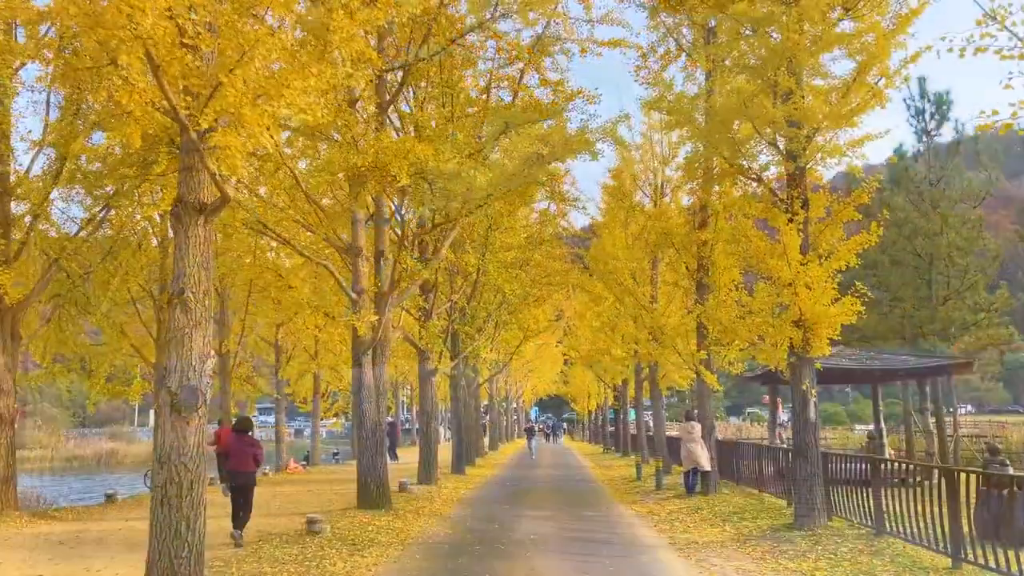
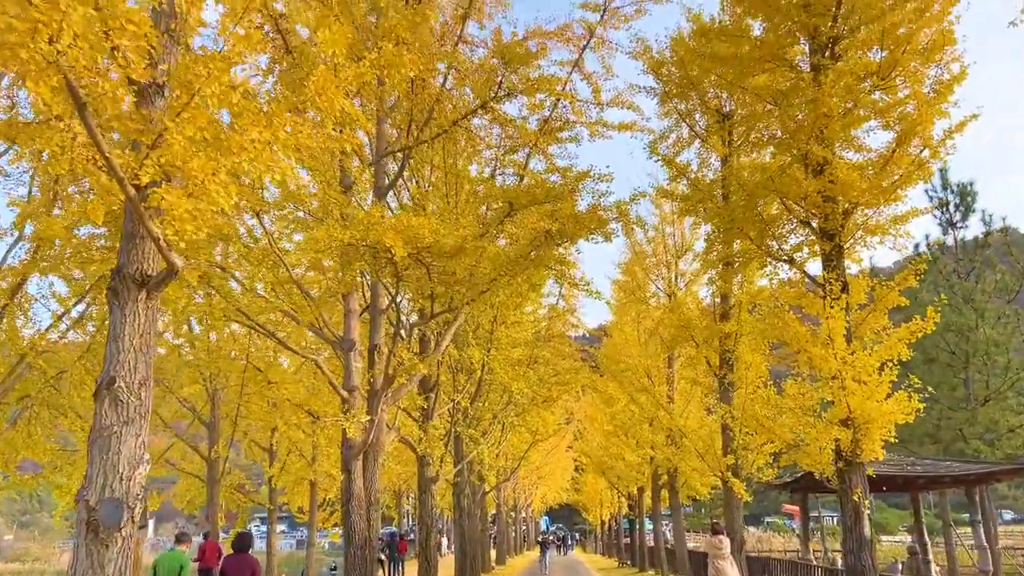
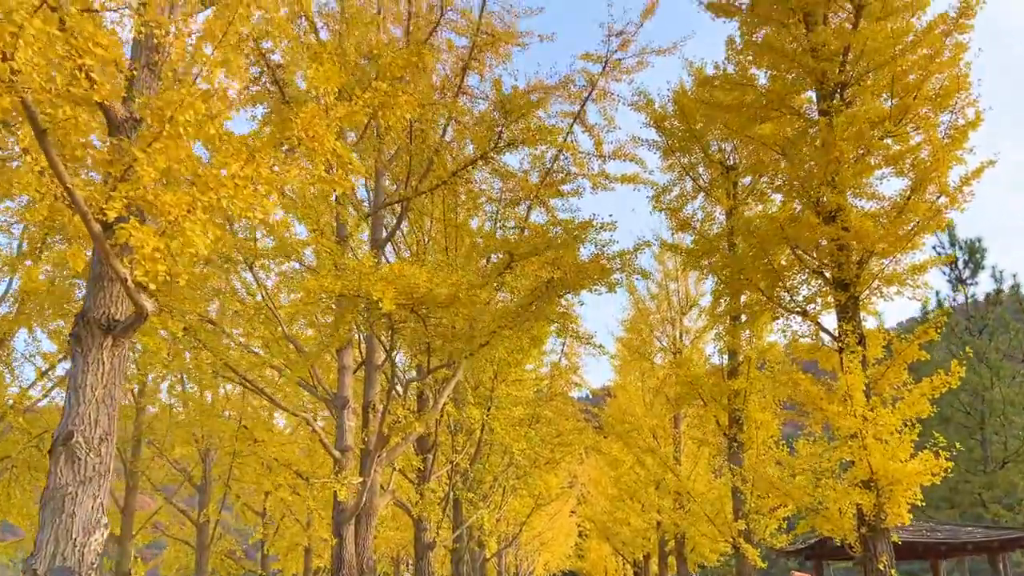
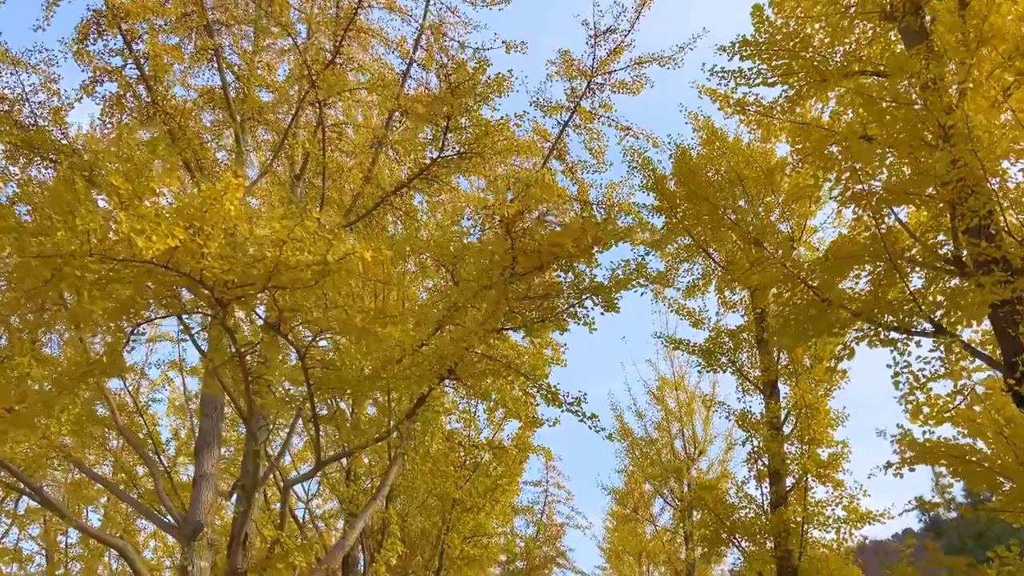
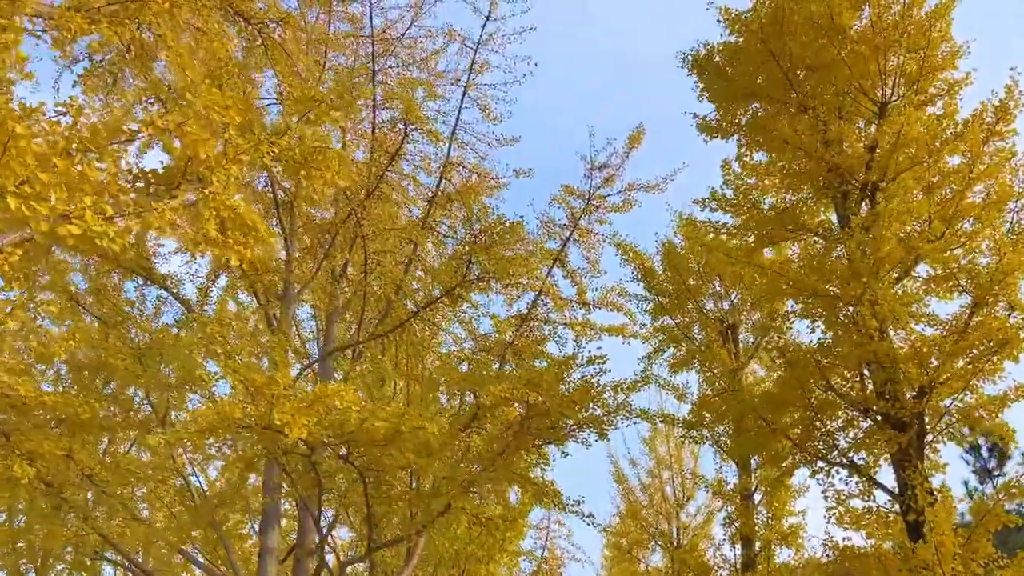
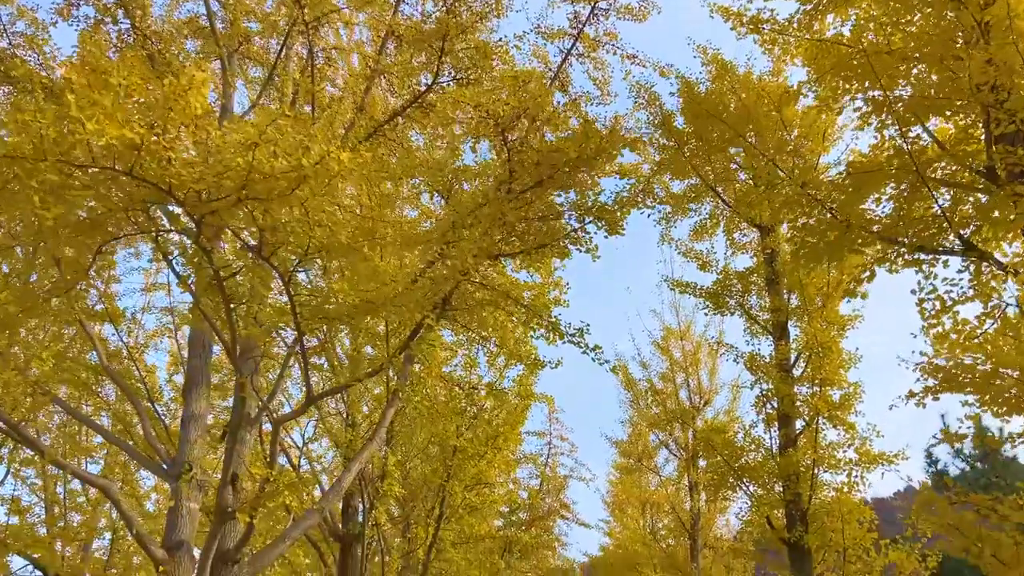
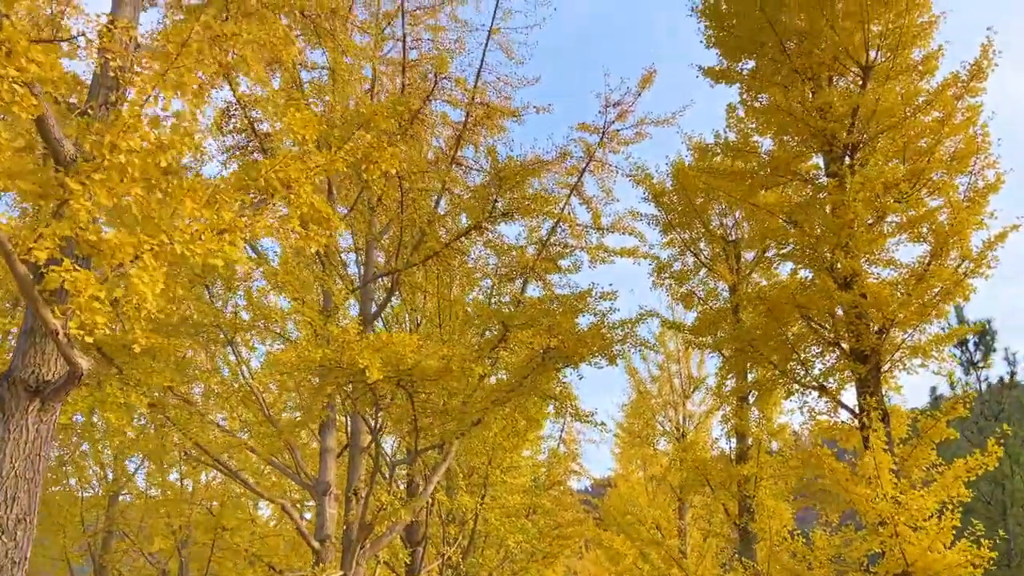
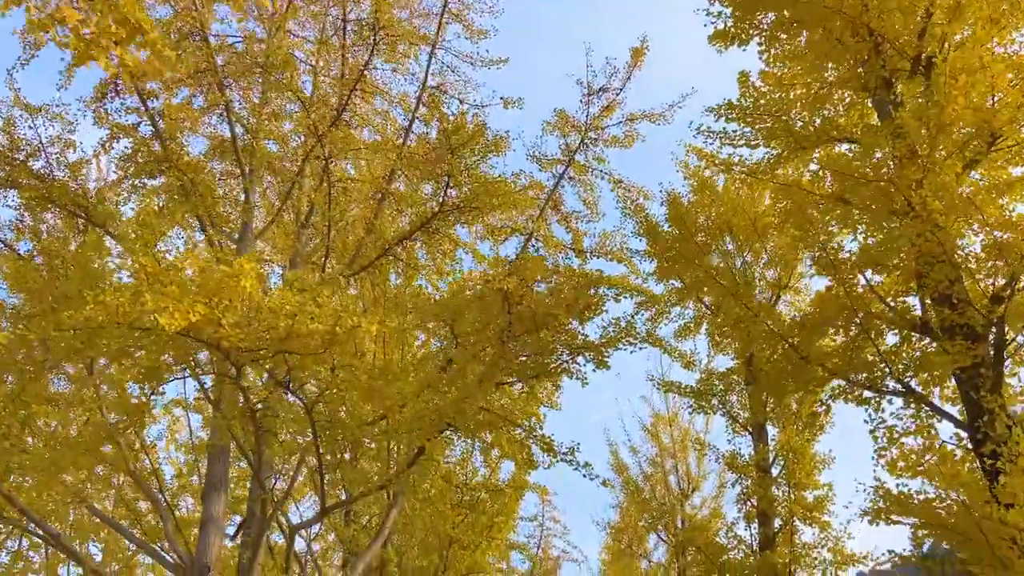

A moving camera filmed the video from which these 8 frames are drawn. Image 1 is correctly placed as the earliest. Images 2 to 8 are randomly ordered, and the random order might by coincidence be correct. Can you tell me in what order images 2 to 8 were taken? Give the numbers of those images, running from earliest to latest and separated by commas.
2, 3, 7, 5, 8, 4, 6
